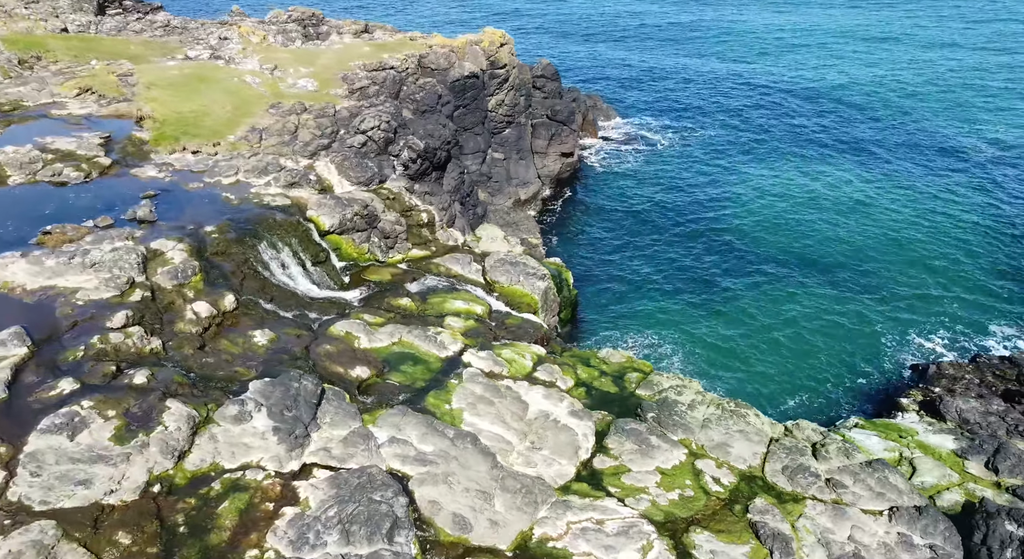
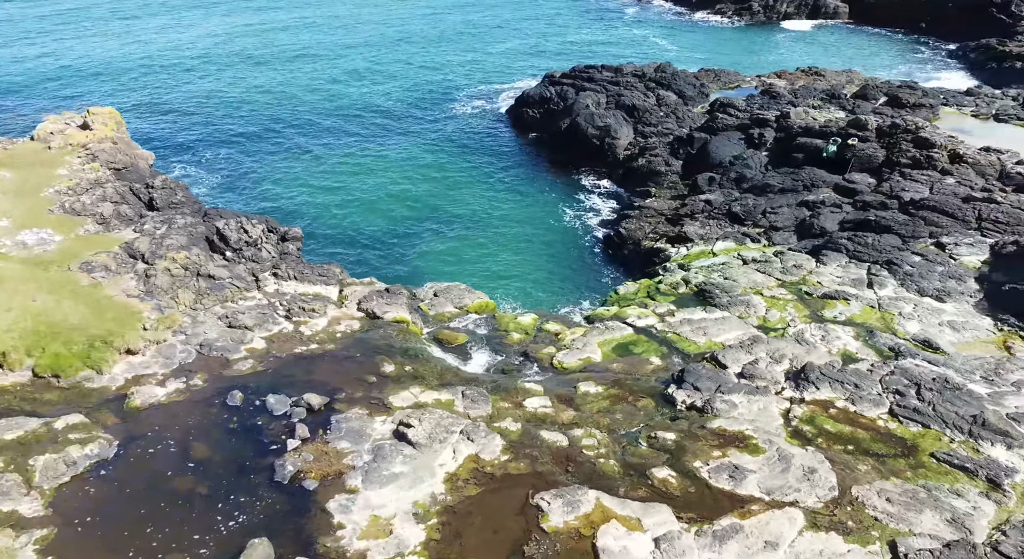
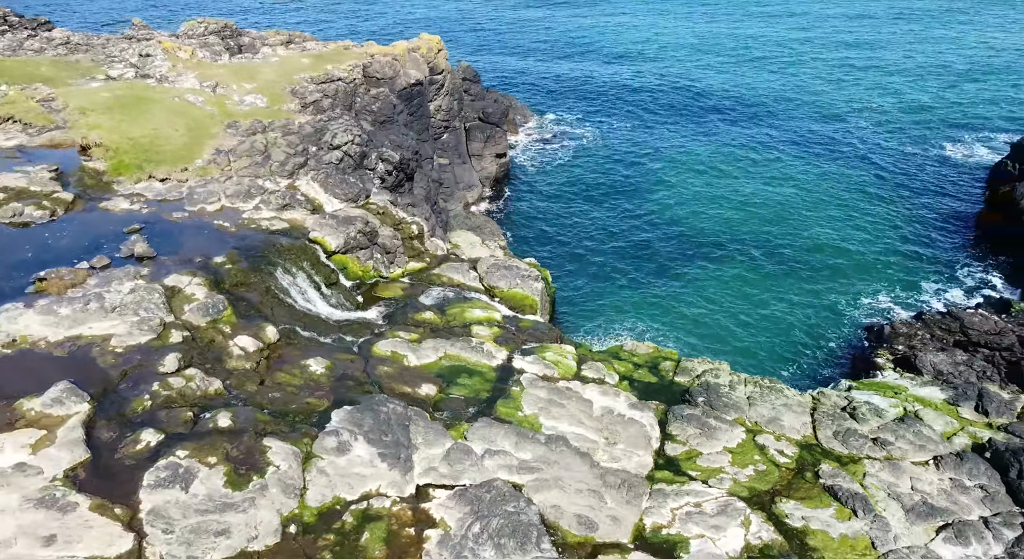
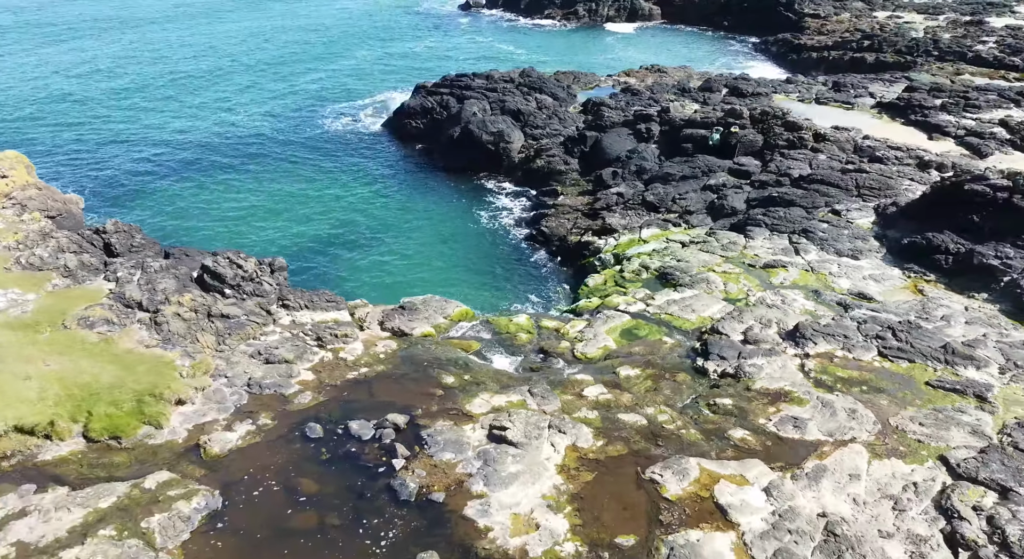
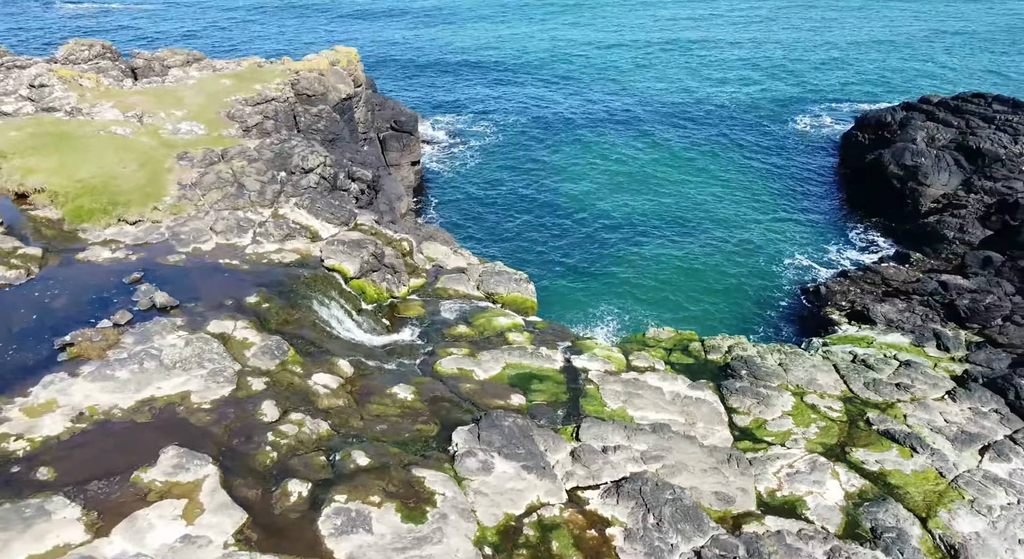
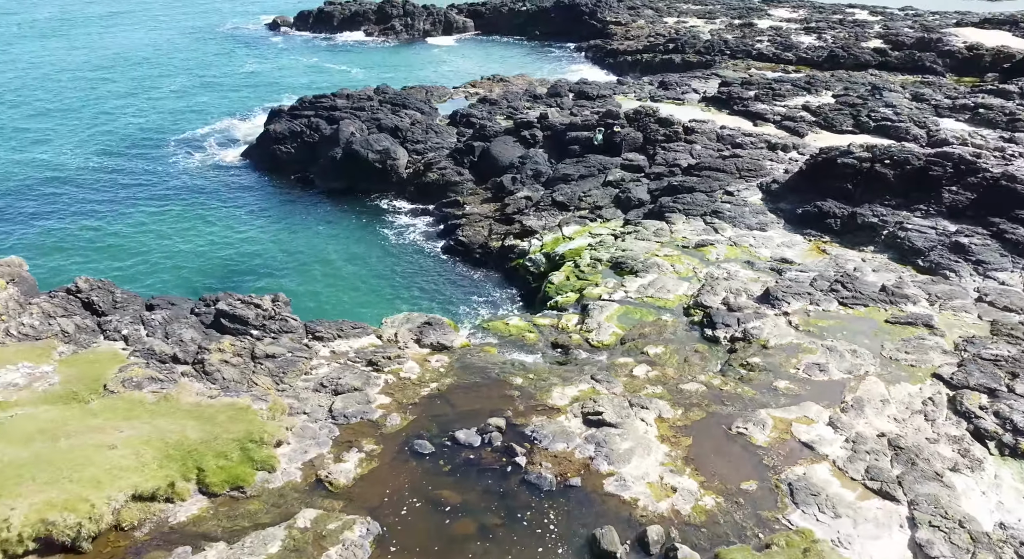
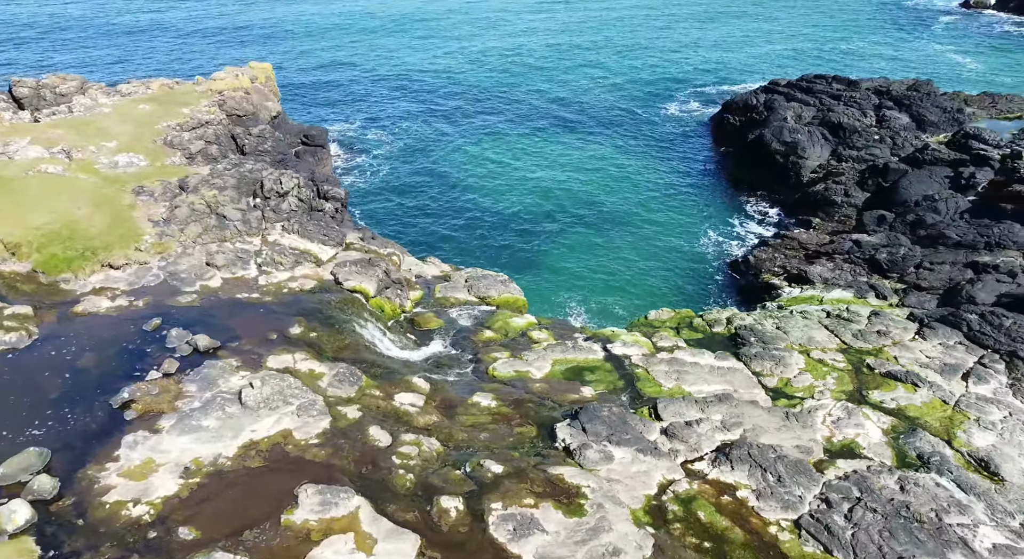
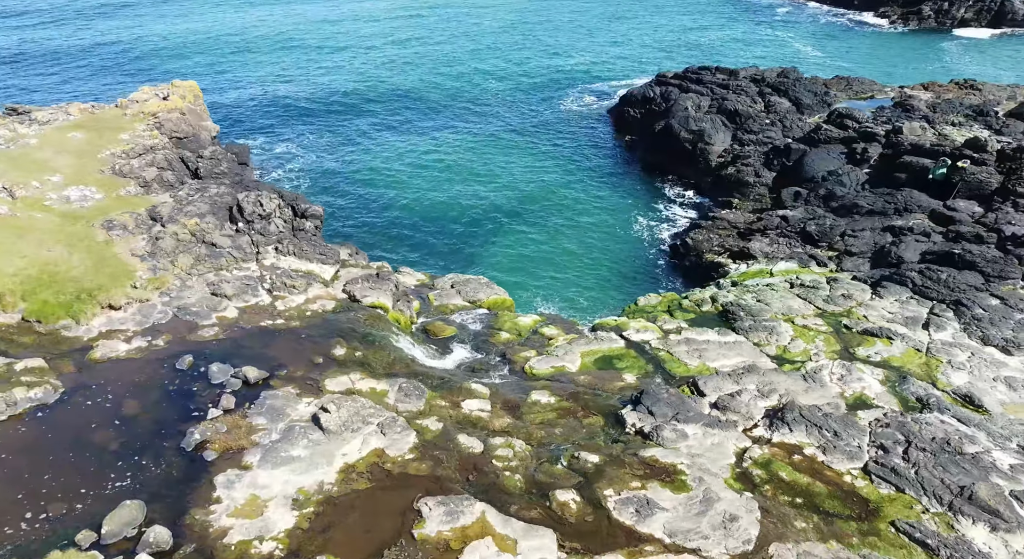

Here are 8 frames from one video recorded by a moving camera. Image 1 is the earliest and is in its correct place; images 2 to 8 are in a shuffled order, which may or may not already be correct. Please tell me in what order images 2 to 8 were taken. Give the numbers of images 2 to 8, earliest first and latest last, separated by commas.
3, 5, 7, 8, 2, 4, 6
